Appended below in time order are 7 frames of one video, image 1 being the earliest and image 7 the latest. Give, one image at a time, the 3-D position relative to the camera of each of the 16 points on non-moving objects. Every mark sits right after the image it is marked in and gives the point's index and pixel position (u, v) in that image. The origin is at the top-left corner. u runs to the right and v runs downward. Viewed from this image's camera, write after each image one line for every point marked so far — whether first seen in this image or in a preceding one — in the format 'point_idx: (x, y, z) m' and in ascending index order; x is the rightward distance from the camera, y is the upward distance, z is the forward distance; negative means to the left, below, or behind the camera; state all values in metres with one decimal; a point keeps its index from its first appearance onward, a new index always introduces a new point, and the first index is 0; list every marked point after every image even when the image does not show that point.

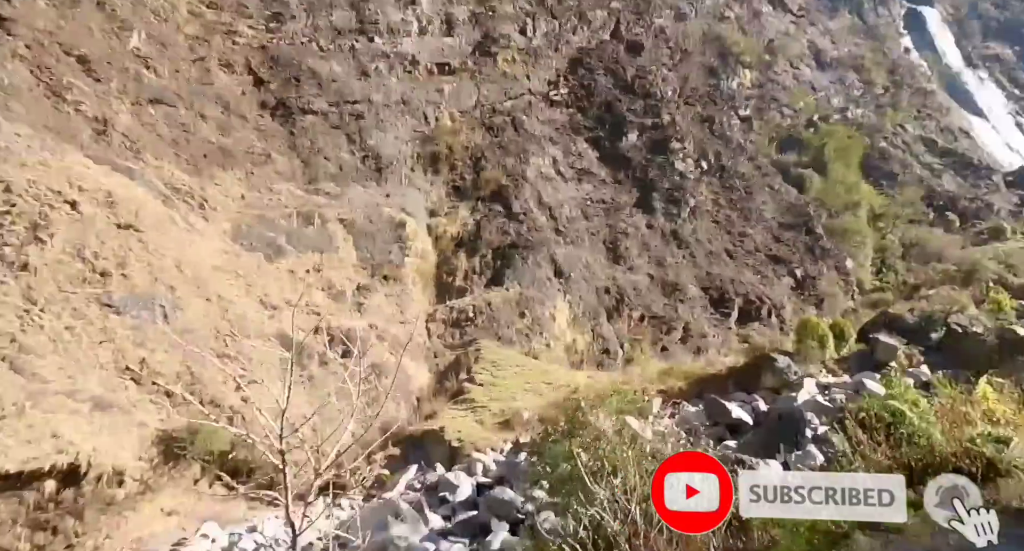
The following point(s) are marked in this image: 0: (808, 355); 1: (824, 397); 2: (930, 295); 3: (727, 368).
0: (+7.3, -1.9, +17.1) m
1: (+5.5, -2.0, +12.1) m
2: (+12.4, -0.6, +20.8) m
3: (+4.7, -1.9, +14.9) m
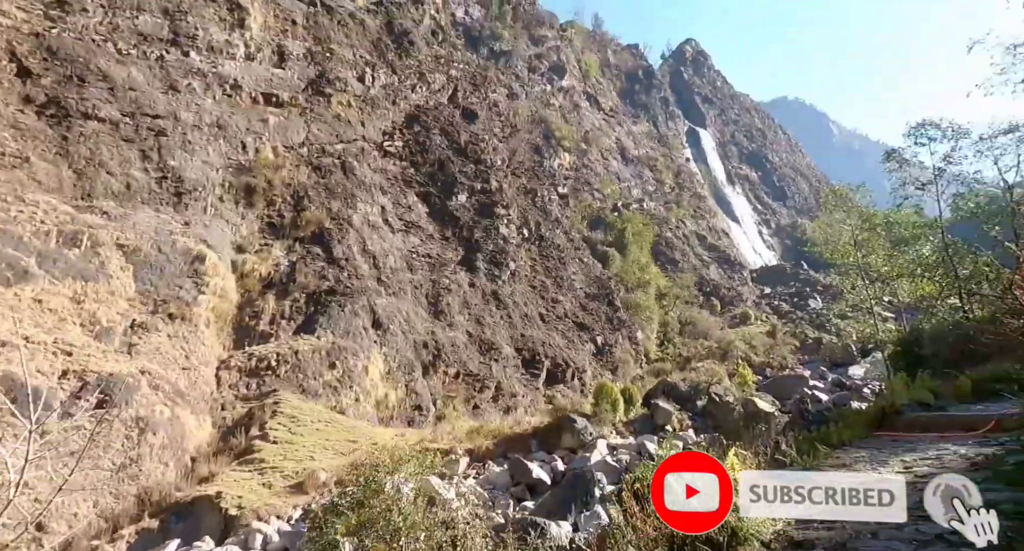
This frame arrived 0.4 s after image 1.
0: (+2.3, -3.8, +17.8) m
1: (+1.9, -3.4, +12.5) m
2: (+6.3, -3.3, +22.8) m
3: (+0.4, -3.4, +15.0) m
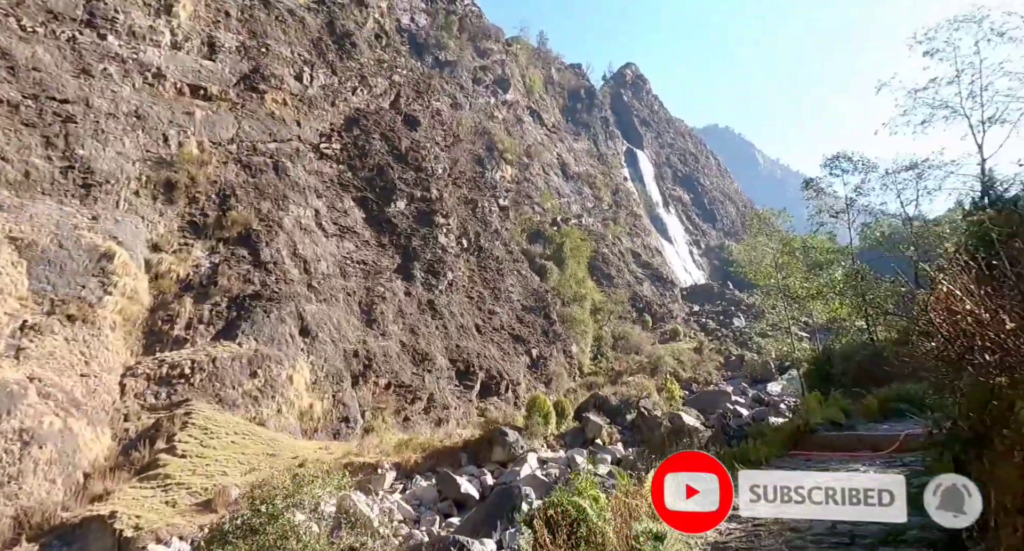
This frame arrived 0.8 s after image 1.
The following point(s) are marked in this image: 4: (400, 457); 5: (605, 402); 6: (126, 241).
0: (+0.5, -4.2, +17.7) m
1: (+0.6, -3.7, +12.4) m
2: (+4.0, -3.8, +23.0) m
3: (-1.1, -3.7, +14.7) m
4: (-2.1, -3.5, +12.7) m
5: (+2.8, -3.6, +19.5) m
6: (-7.2, +0.6, +12.4) m
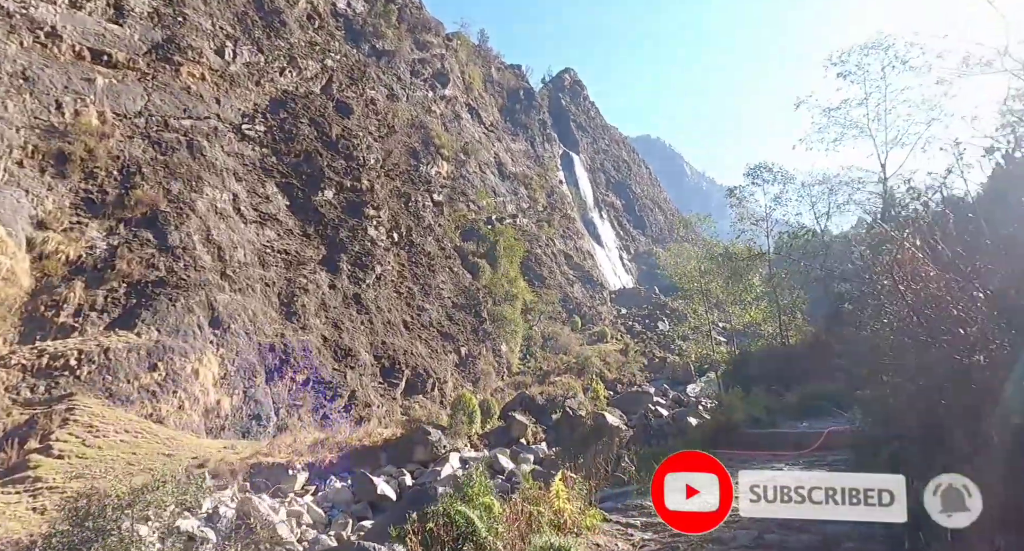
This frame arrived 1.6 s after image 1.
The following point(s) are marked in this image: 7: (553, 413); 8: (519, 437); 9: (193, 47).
0: (-1.5, -4.1, +17.4) m
1: (-0.9, -3.6, +12.1) m
2: (+1.4, -3.9, +23.0) m
3: (-2.8, -3.5, +14.2) m
4: (-3.6, -3.3, +12.1) m
5: (+0.6, -3.6, +19.3) m
6: (-8.4, +1.0, +11.3) m
7: (+1.3, -3.9, +18.7) m
8: (+0.3, -4.2, +17.5) m
9: (-8.1, +5.8, +17.0) m
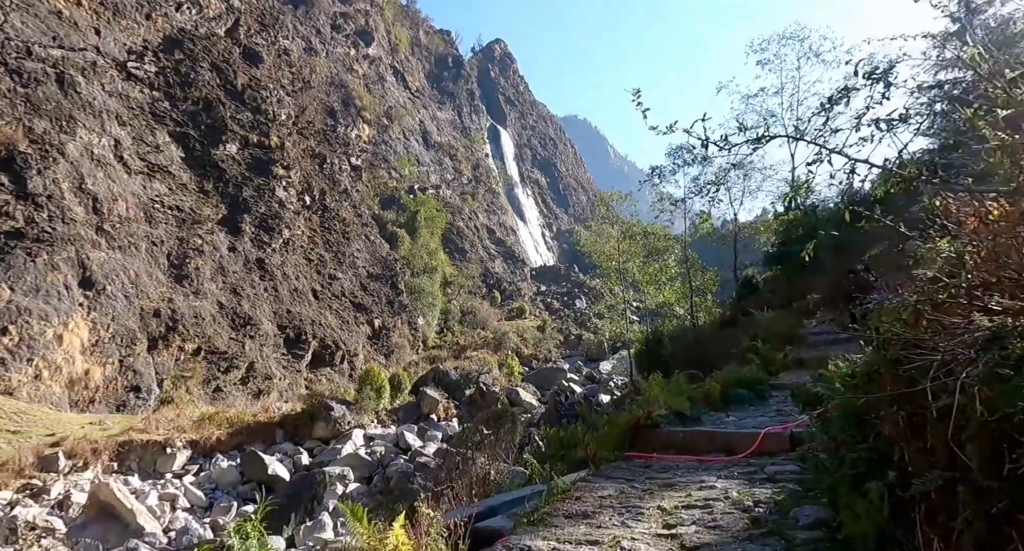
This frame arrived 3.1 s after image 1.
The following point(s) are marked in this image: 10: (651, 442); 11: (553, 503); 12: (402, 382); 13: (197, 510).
0: (-3.8, -3.3, +16.6) m
1: (-2.5, -3.0, +11.4) m
2: (-1.5, -2.9, +22.5) m
3: (-4.7, -2.8, +13.3) m
4: (-5.2, -2.7, +11.1) m
5: (-1.9, -2.8, +18.8) m
6: (-9.7, +1.8, +9.6) m
7: (-1.1, -3.2, +18.3) m
8: (-2.0, -3.5, +16.9) m
9: (-9.8, +6.9, +15.1) m
10: (+1.0, -1.2, +4.6) m
11: (+0.2, -1.2, +3.5) m
12: (-3.3, -3.2, +19.9) m
13: (-4.2, -3.1, +8.7) m
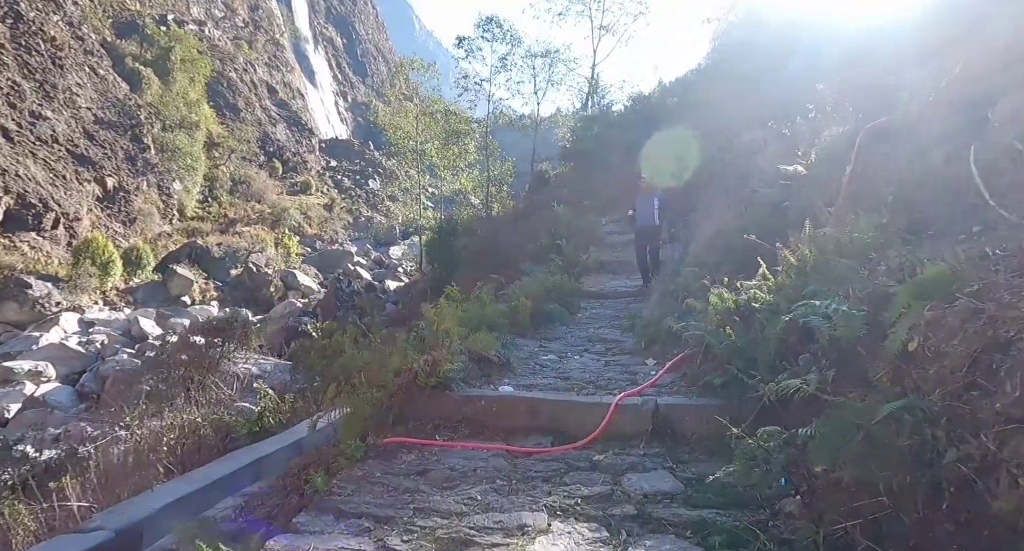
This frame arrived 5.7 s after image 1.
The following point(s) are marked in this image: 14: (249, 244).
0: (-8.6, -0.2, +12.8) m
1: (-5.8, -1.0, +8.2) m
2: (-8.2, +1.1, +19.0) m
3: (-8.5, -0.3, +9.3) m
4: (-8.3, -0.5, +7.1) m
5: (-7.4, +0.5, +15.3) m
6: (-11.7, +3.8, +3.6) m
7: (-6.6, +0.1, +15.2) m
8: (-7.0, -0.4, +13.6) m
9: (-12.8, +9.7, +7.9) m
10: (-0.3, -0.5, +2.7) m
11: (-0.7, -0.8, +1.4) m
12: (-9.1, +0.4, +16.0) m
13: (-6.6, -1.5, +5.2) m
14: (-7.4, +0.8, +18.0) m
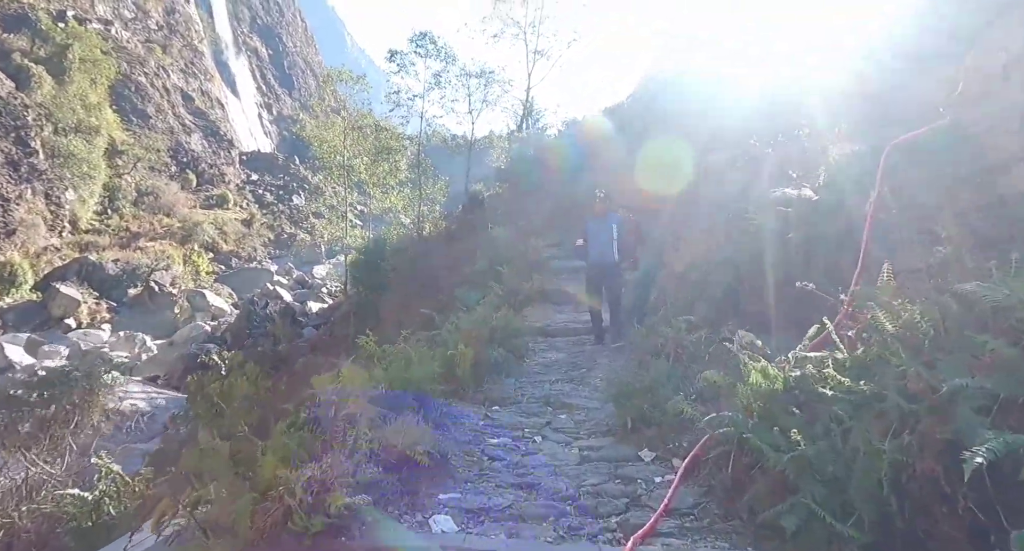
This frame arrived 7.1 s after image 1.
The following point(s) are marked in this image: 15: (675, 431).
0: (-9.8, -0.5, +10.7) m
1: (-6.6, -1.2, +6.5) m
2: (-10.0, +0.5, +17.0) m
3: (-9.3, -0.5, +7.3) m
4: (-8.9, -0.7, +5.1) m
5: (-8.9, +0.1, +13.4) m
6: (-11.8, +3.8, +1.4) m
7: (-8.0, -0.4, +13.3) m
8: (-8.3, -0.8, +11.8) m
9: (-13.3, +9.7, +5.7) m
10: (-0.5, -0.7, +1.6) m
11: (-0.7, -0.9, +0.2) m
12: (-10.6, 0.0, +13.9) m
13: (-7.0, -1.6, +3.4) m
14: (-9.1, +0.3, +16.1) m
15: (+0.6, -0.6, +2.4) m
